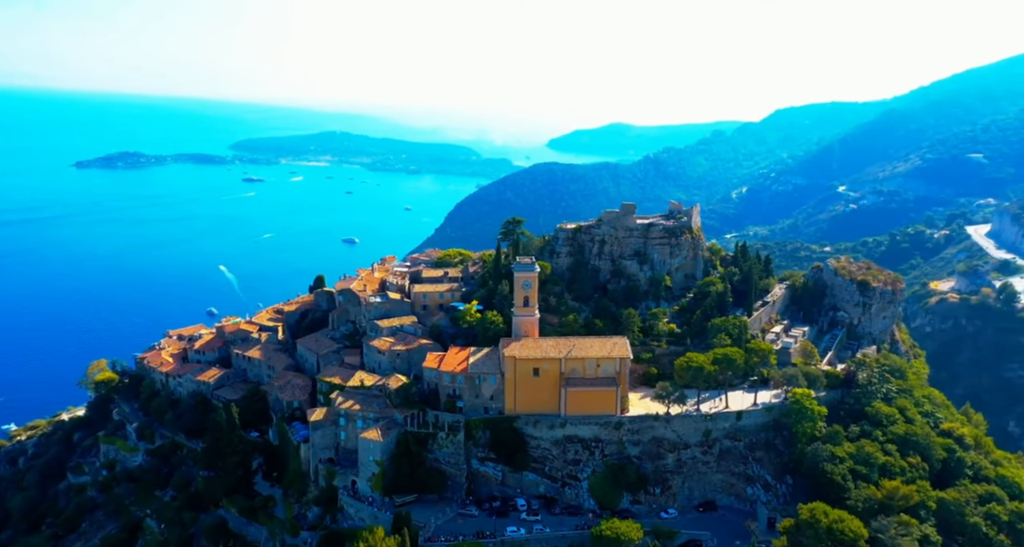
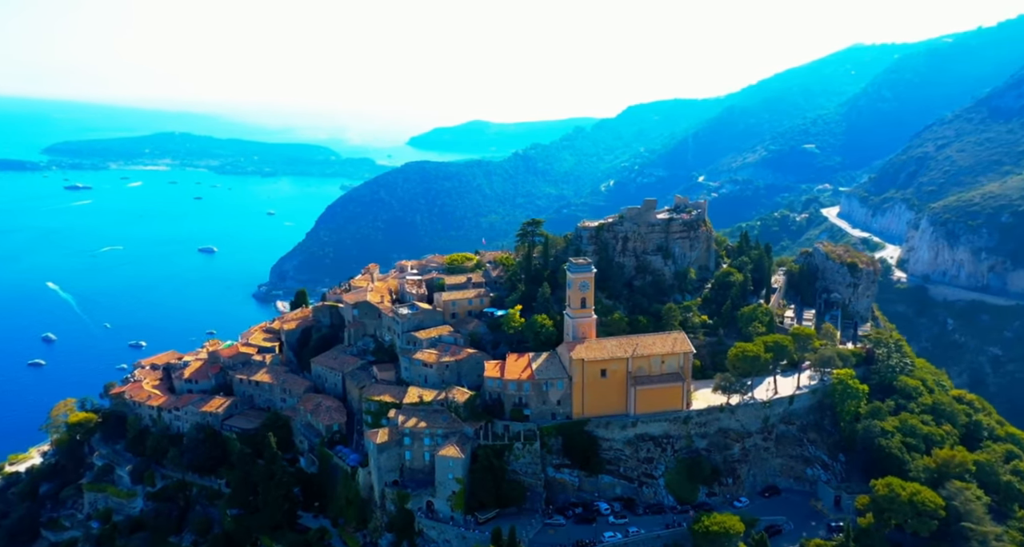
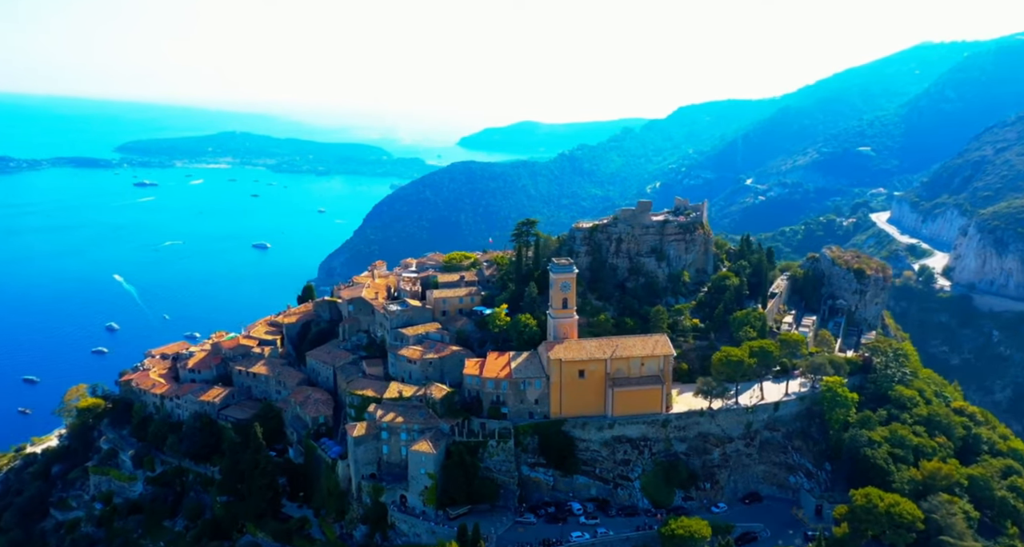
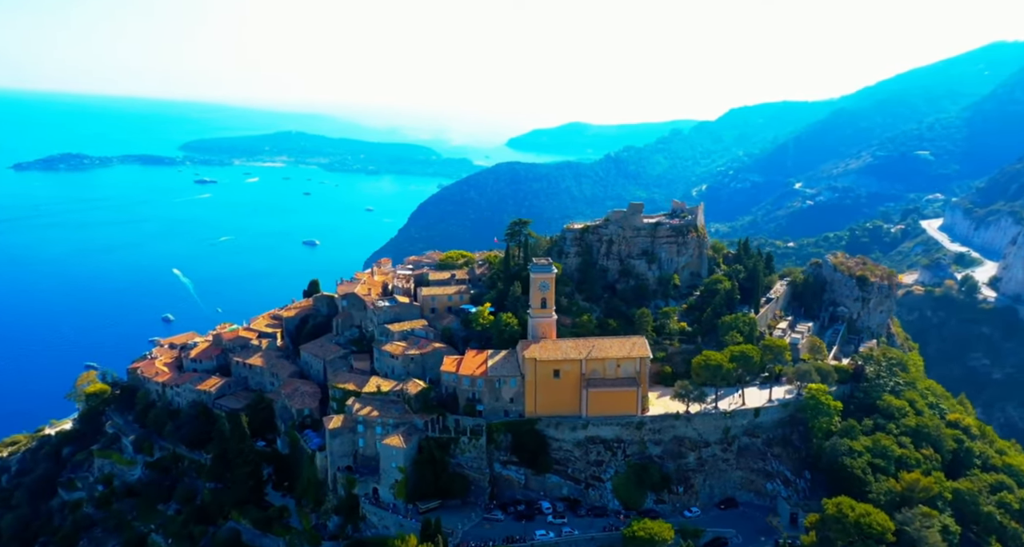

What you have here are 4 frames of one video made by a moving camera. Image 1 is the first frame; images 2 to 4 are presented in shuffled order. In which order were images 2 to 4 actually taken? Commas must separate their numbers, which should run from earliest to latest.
4, 3, 2
